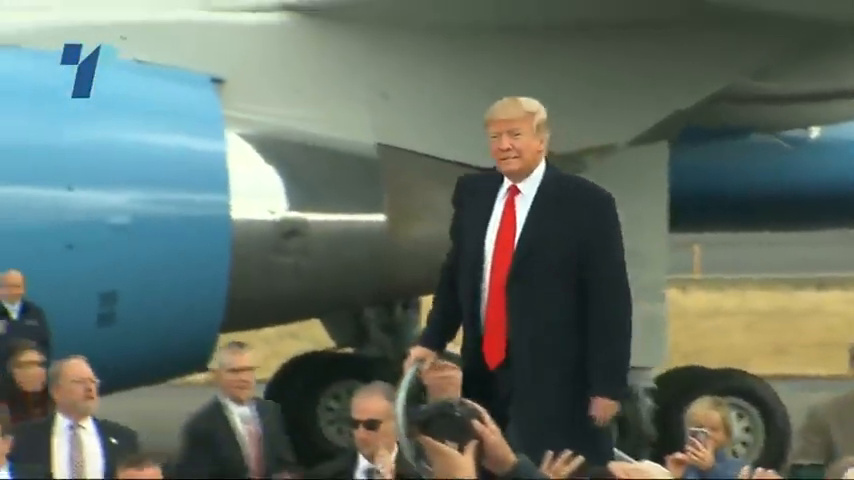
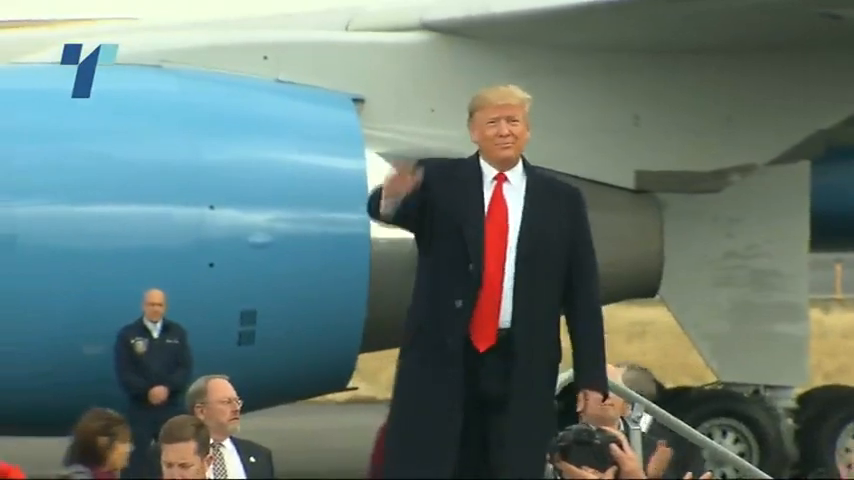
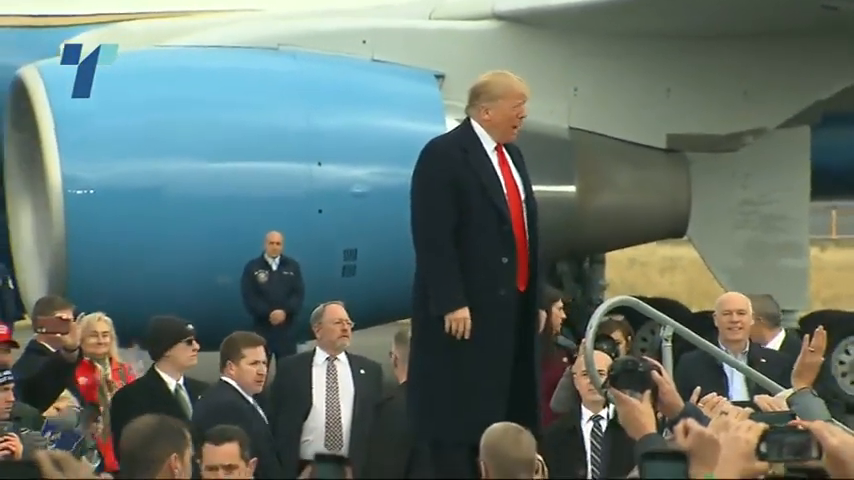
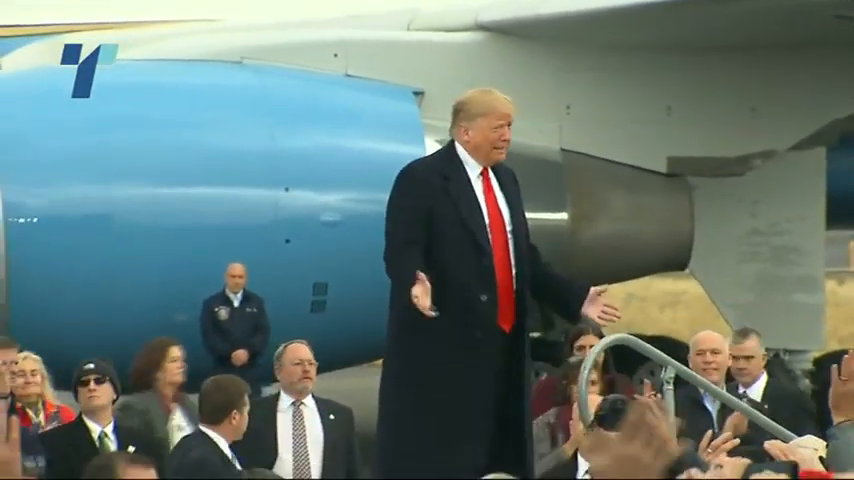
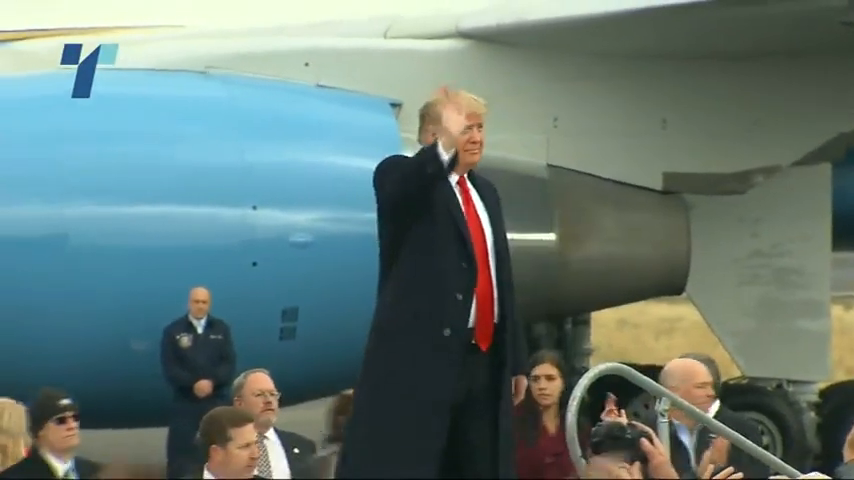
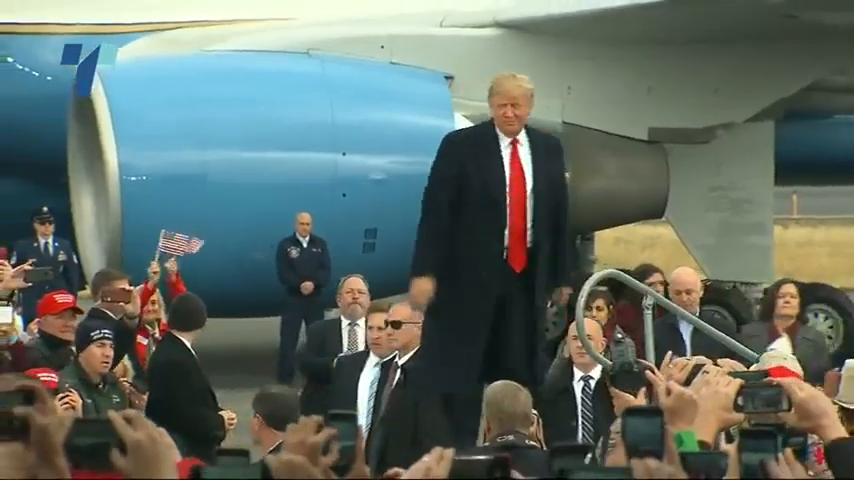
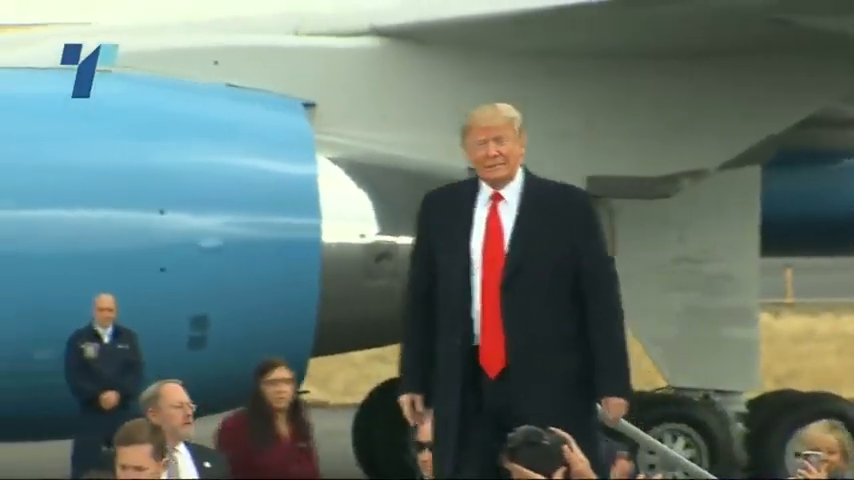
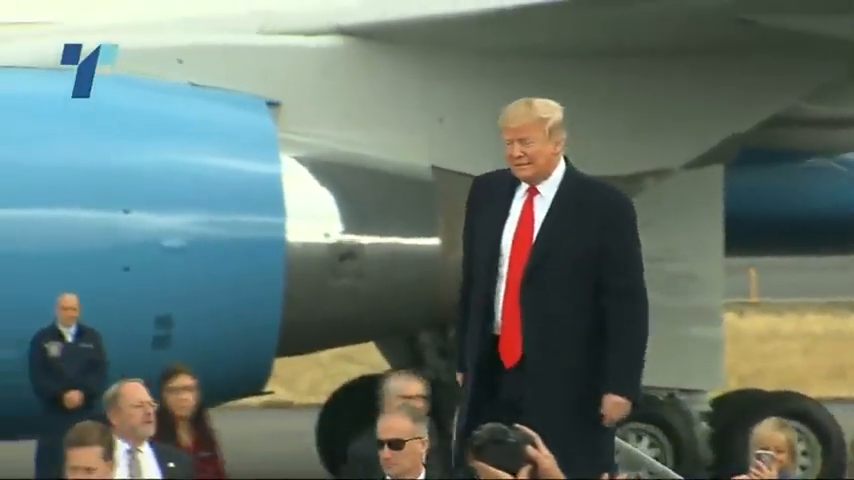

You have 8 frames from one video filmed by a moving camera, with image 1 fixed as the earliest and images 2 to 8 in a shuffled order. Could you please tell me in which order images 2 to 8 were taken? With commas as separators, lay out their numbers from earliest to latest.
8, 7, 2, 5, 4, 3, 6
